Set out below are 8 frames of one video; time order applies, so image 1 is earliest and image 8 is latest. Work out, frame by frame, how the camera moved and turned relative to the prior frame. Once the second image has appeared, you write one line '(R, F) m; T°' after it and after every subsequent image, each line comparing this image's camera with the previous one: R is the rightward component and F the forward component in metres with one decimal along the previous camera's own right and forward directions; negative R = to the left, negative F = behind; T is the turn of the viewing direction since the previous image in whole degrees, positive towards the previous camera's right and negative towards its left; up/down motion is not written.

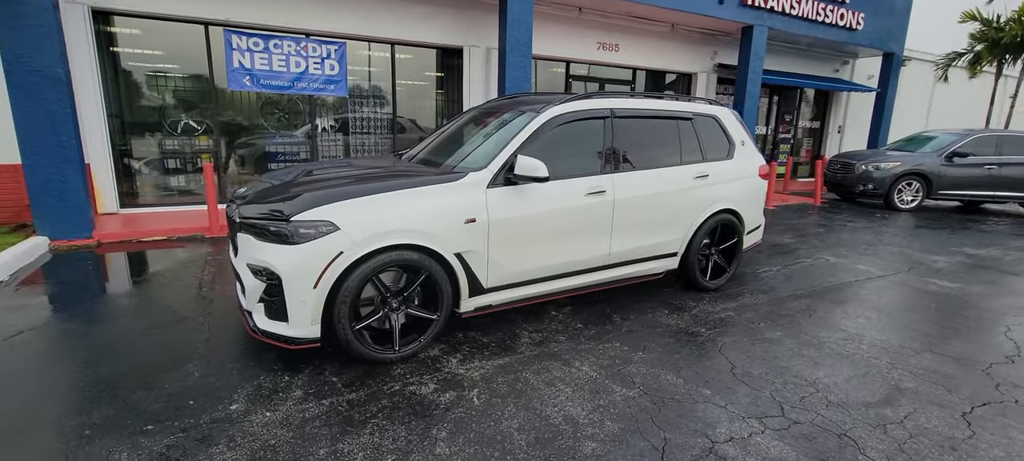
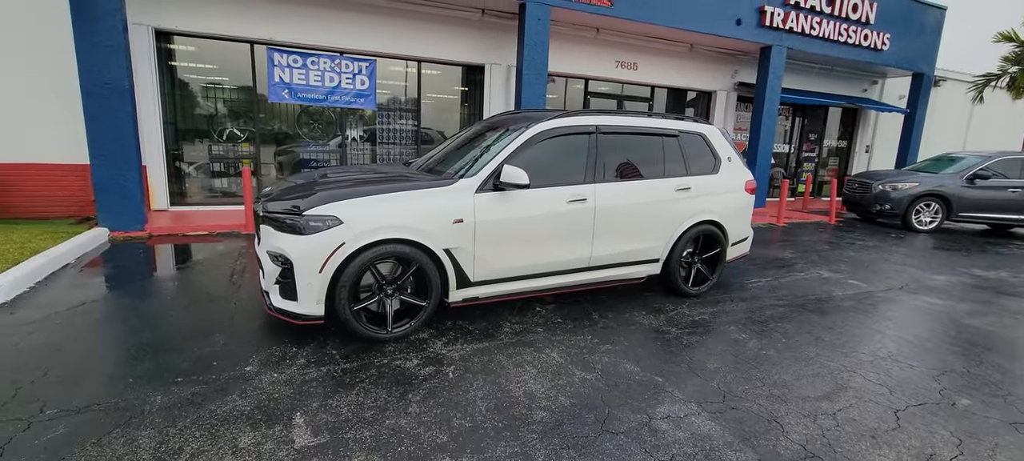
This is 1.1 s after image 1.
(+0.4, -0.4) m; -4°
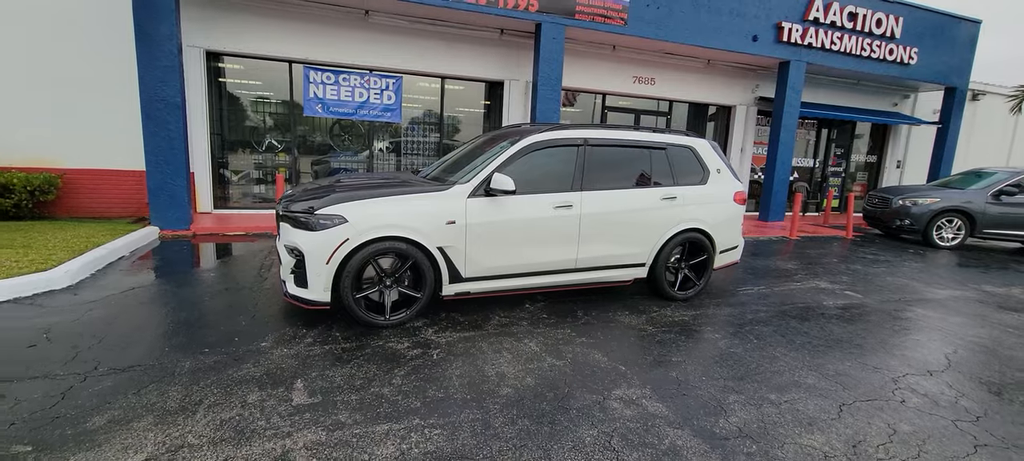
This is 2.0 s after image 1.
(+0.4, -0.4) m; -4°
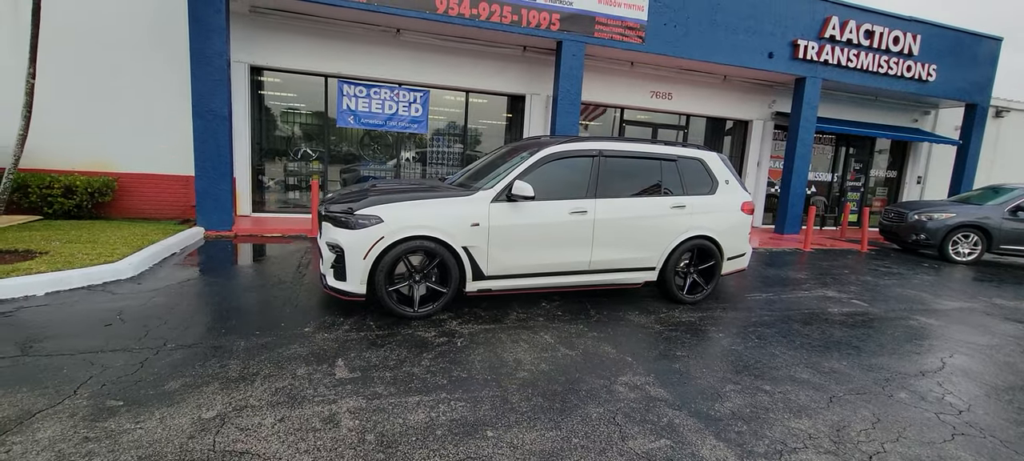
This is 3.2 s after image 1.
(0.0, -0.4) m; -2°
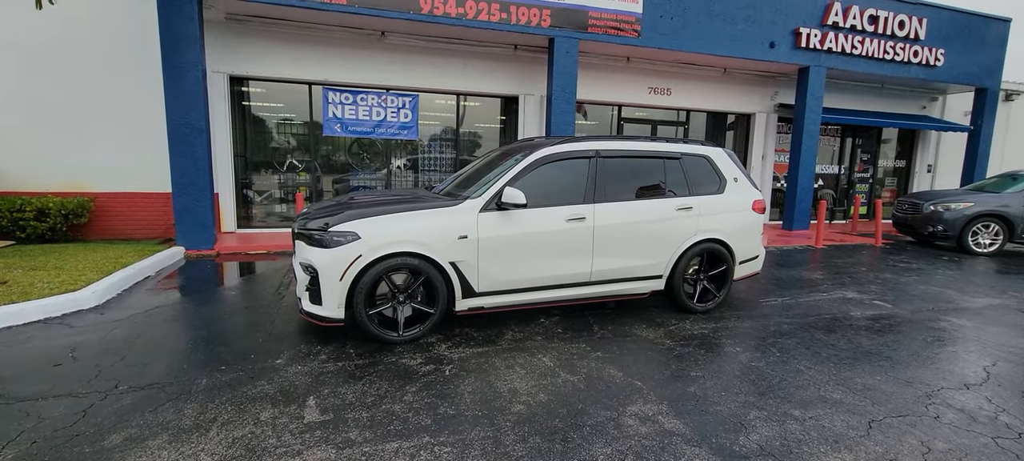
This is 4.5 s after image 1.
(+0.1, +0.4) m; 0°
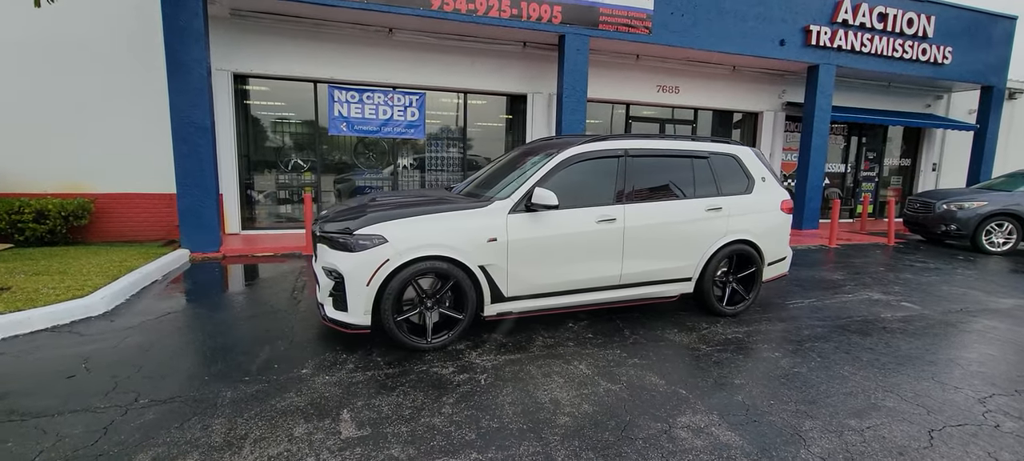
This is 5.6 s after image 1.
(-0.3, +0.2) m; +1°
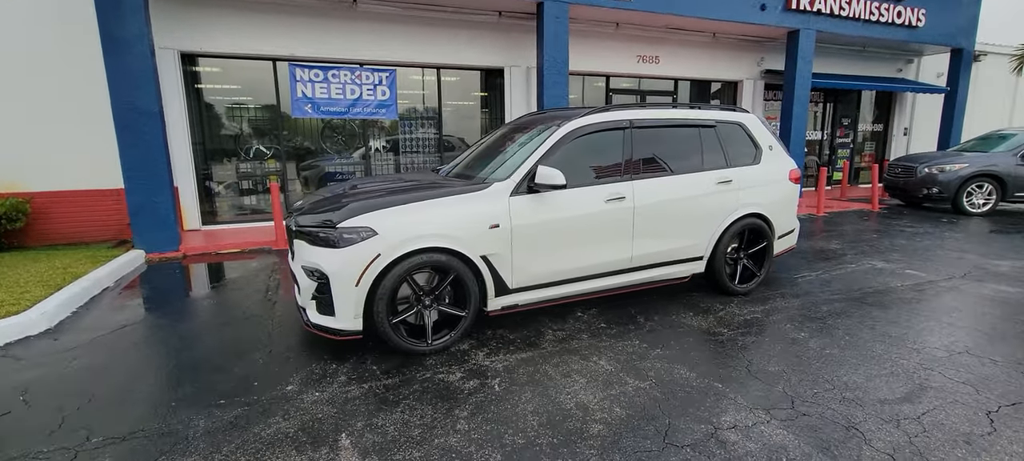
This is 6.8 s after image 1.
(-0.3, +0.4) m; +3°
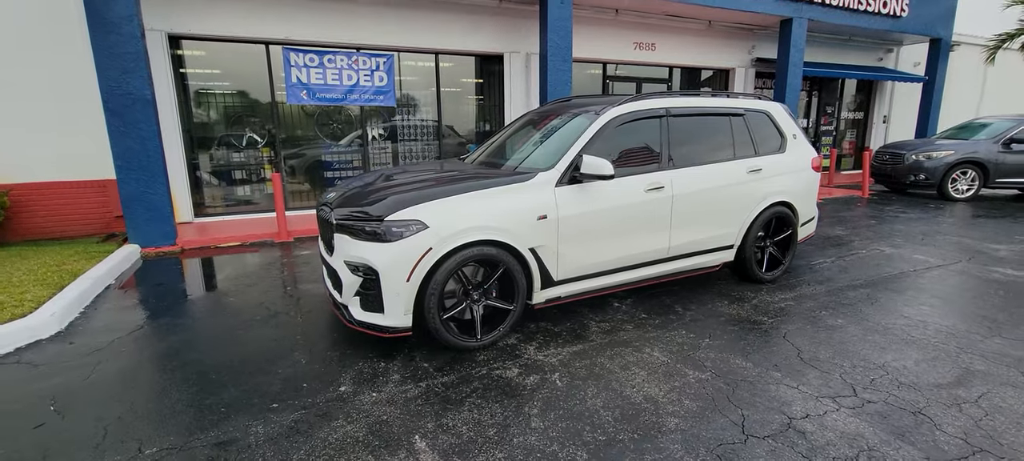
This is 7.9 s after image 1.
(-0.6, +0.1) m; +3°
